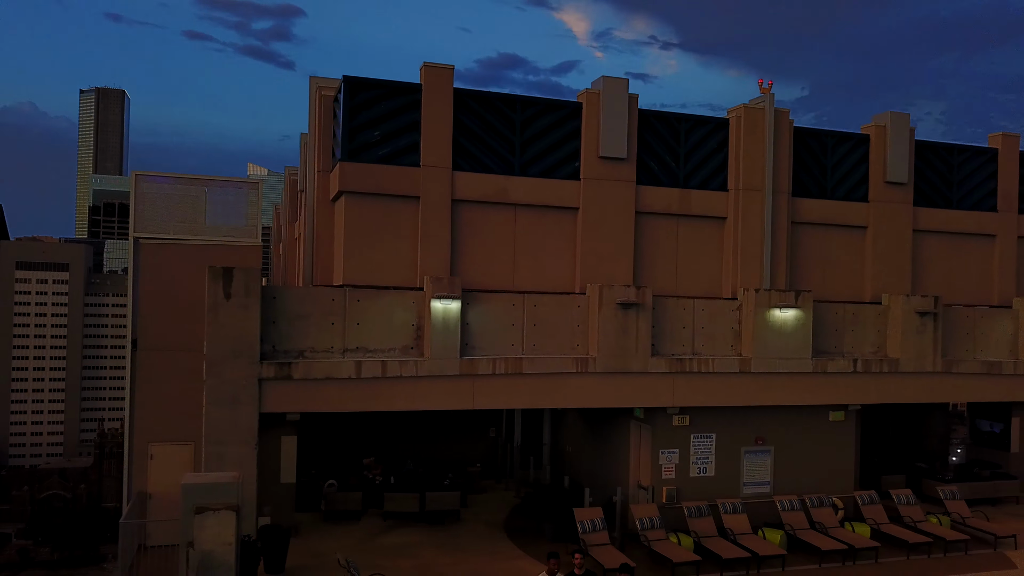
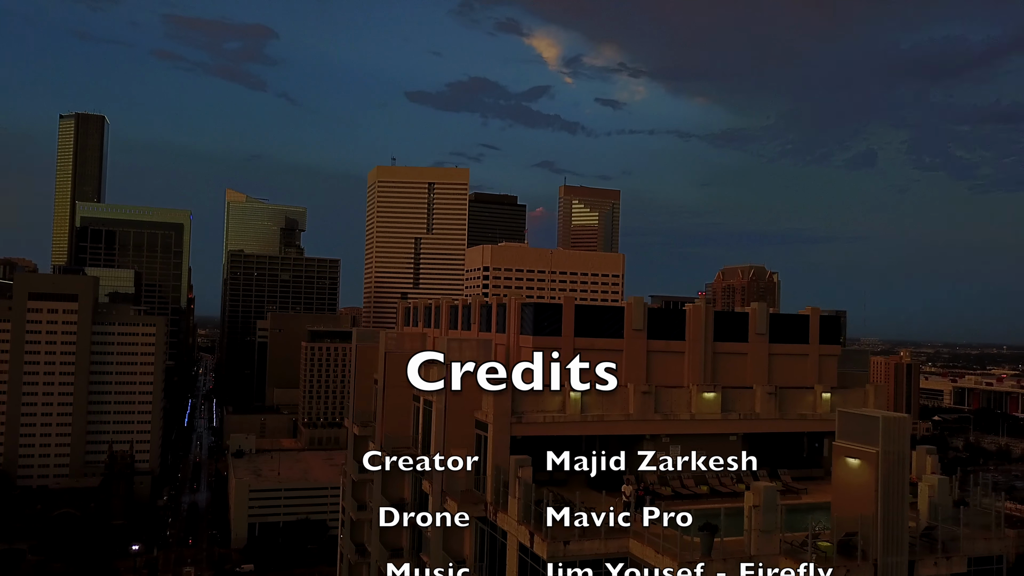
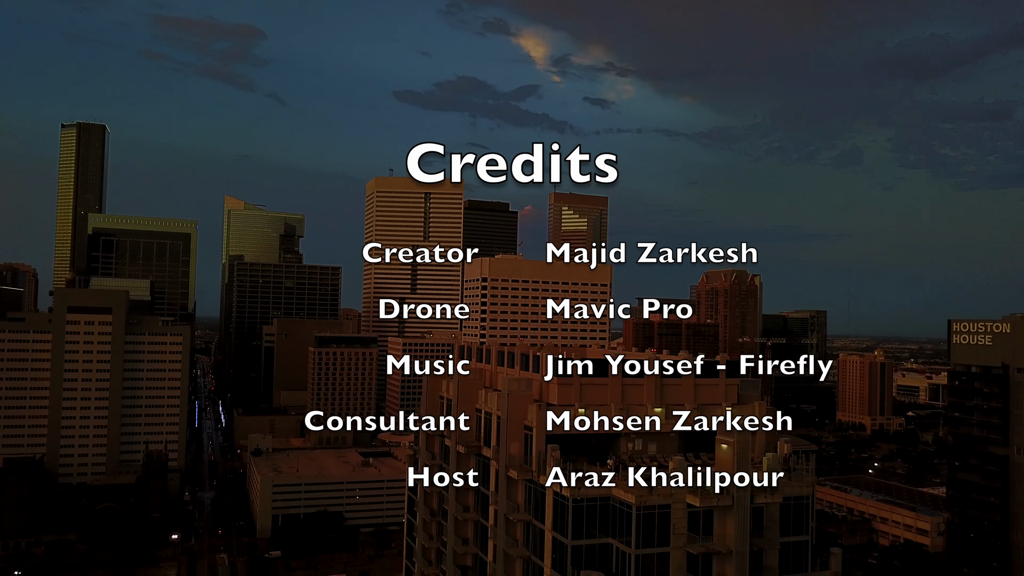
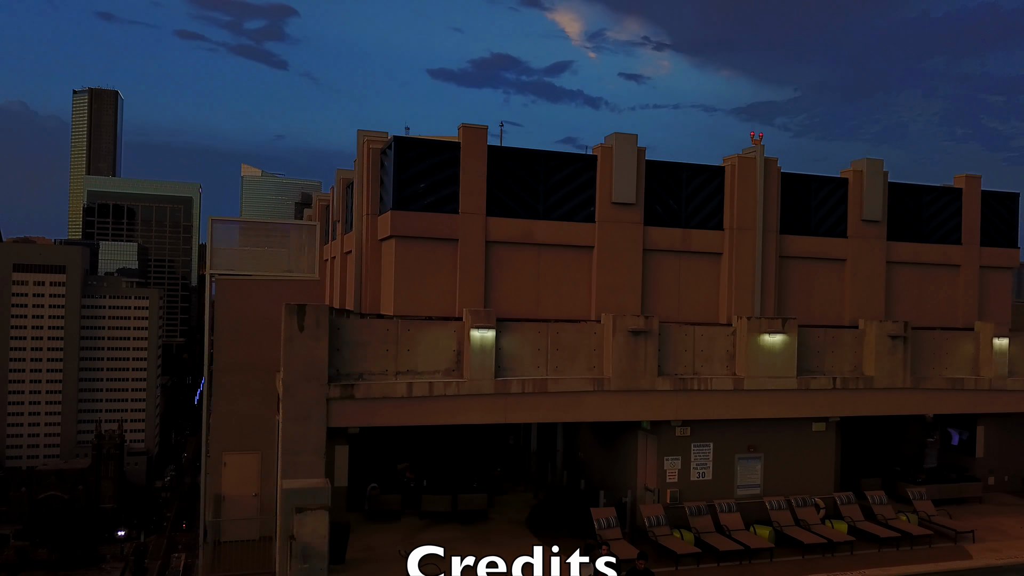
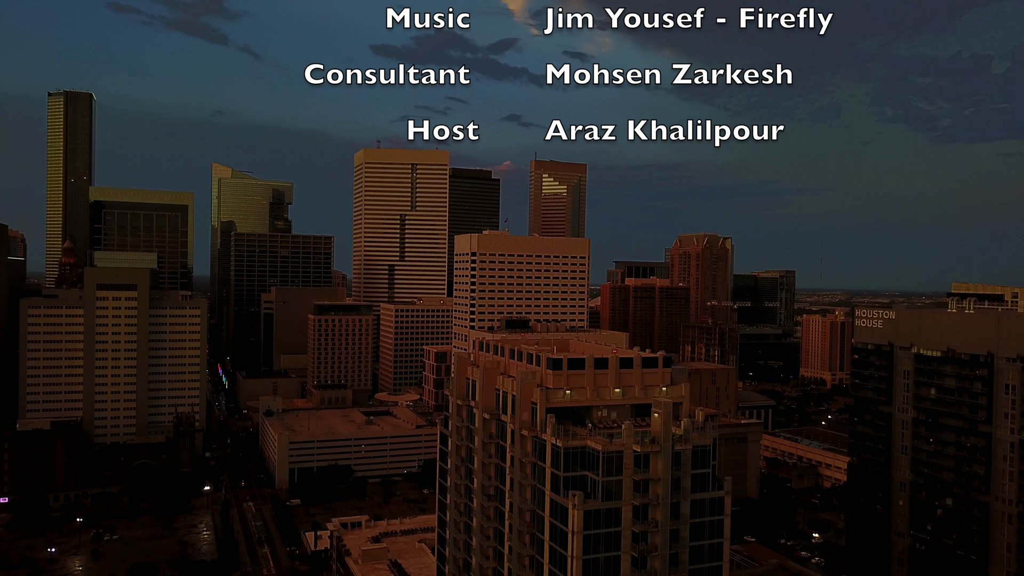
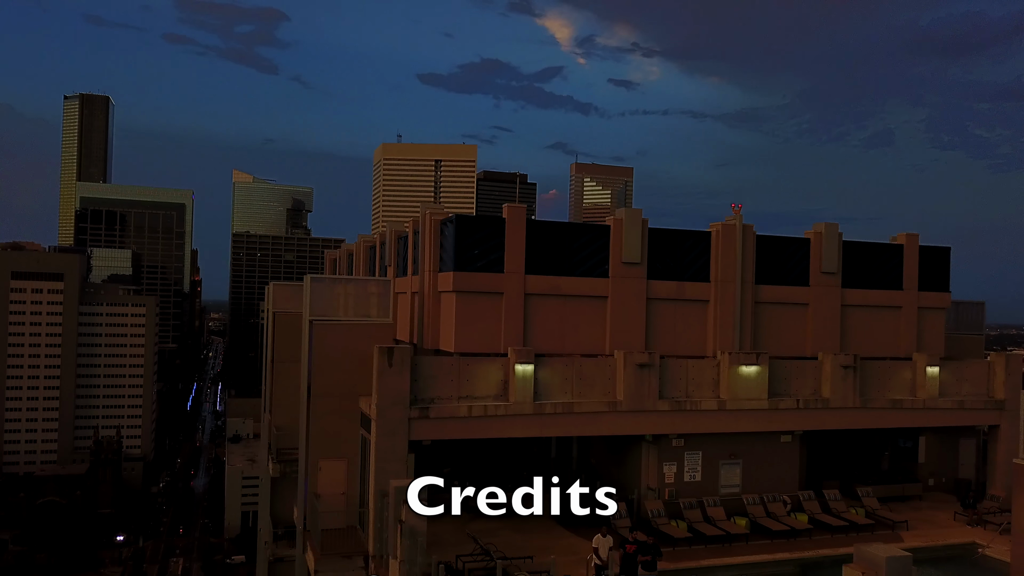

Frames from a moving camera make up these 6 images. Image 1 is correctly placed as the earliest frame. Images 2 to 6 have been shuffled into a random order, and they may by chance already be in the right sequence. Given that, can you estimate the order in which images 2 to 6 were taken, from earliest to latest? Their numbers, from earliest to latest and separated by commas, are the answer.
4, 6, 2, 3, 5
